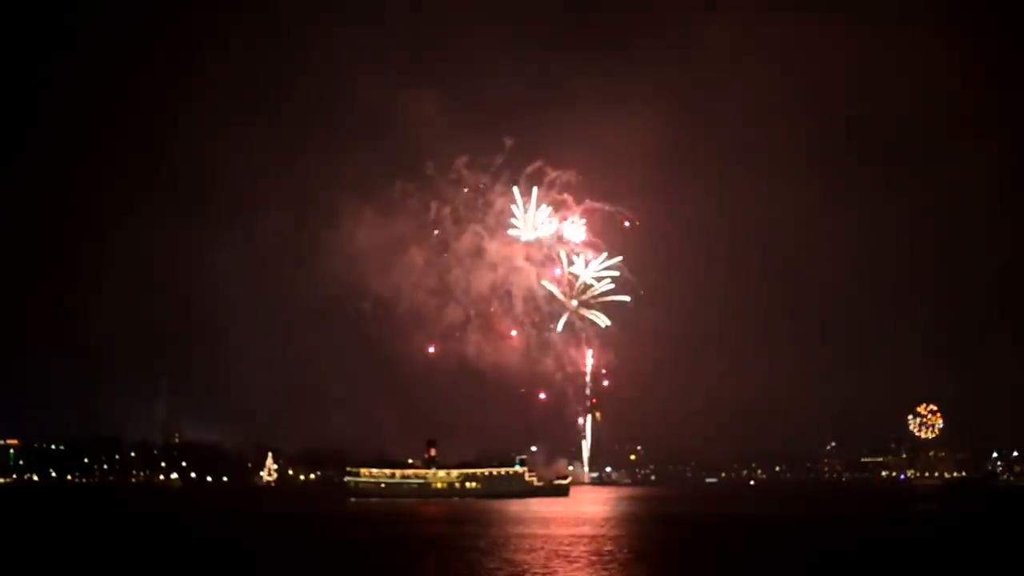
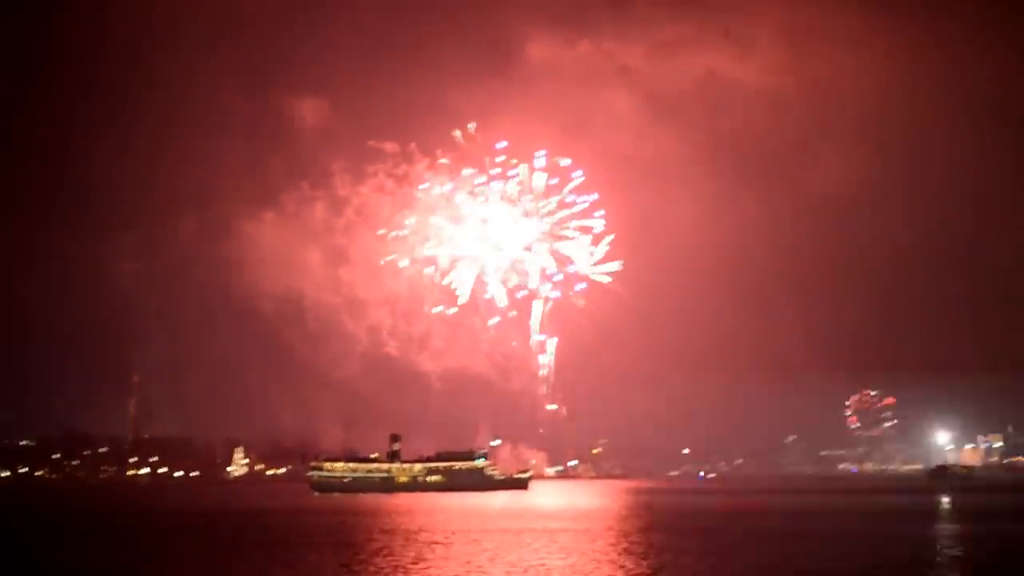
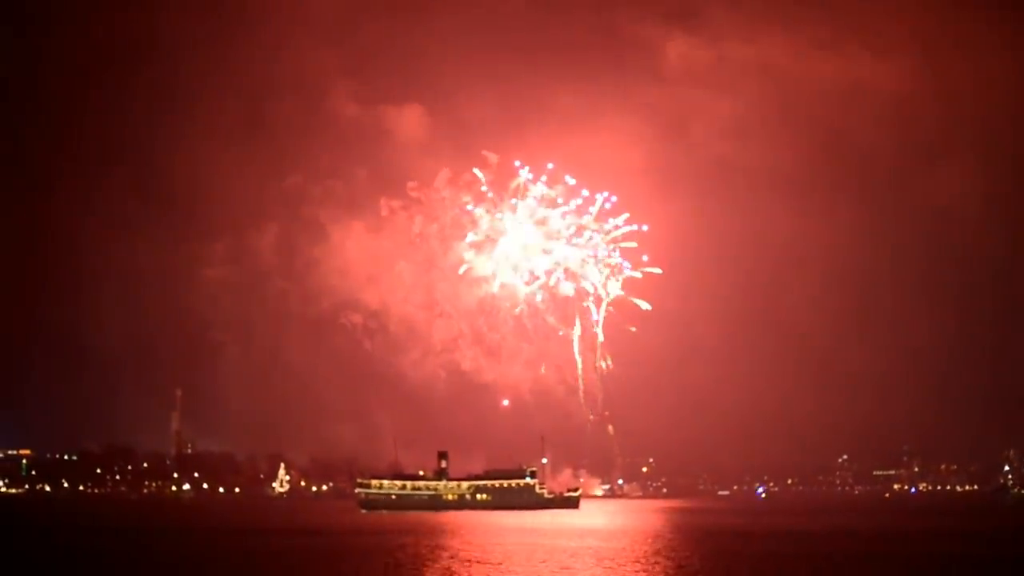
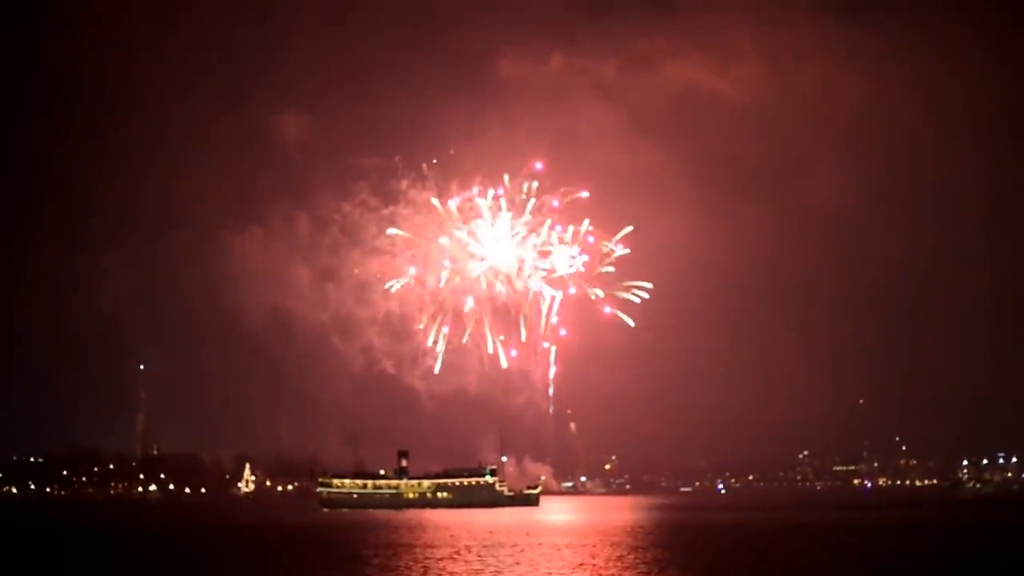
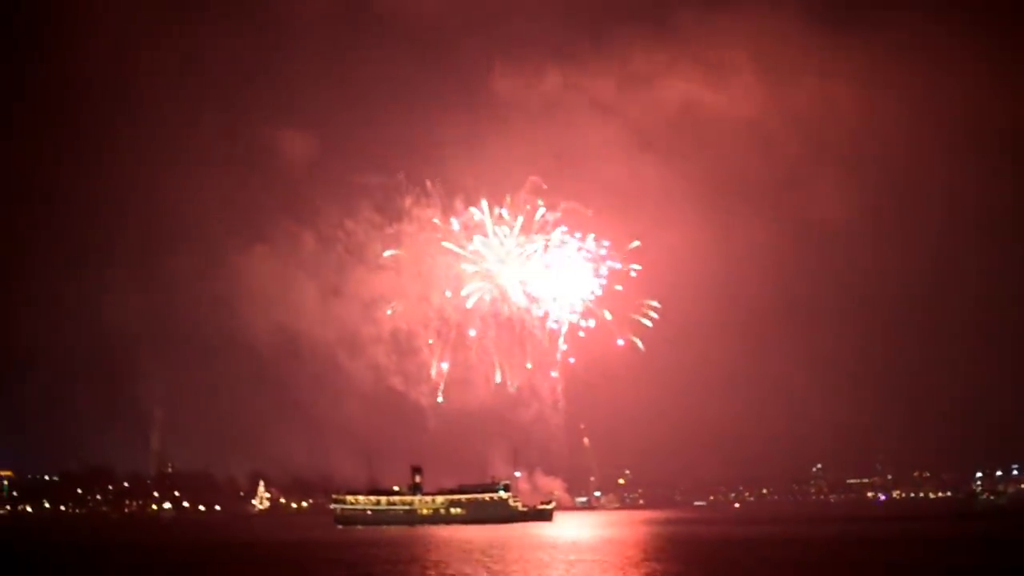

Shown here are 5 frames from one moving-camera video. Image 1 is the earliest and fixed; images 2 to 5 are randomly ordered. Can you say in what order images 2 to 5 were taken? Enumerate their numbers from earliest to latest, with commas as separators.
3, 2, 4, 5
